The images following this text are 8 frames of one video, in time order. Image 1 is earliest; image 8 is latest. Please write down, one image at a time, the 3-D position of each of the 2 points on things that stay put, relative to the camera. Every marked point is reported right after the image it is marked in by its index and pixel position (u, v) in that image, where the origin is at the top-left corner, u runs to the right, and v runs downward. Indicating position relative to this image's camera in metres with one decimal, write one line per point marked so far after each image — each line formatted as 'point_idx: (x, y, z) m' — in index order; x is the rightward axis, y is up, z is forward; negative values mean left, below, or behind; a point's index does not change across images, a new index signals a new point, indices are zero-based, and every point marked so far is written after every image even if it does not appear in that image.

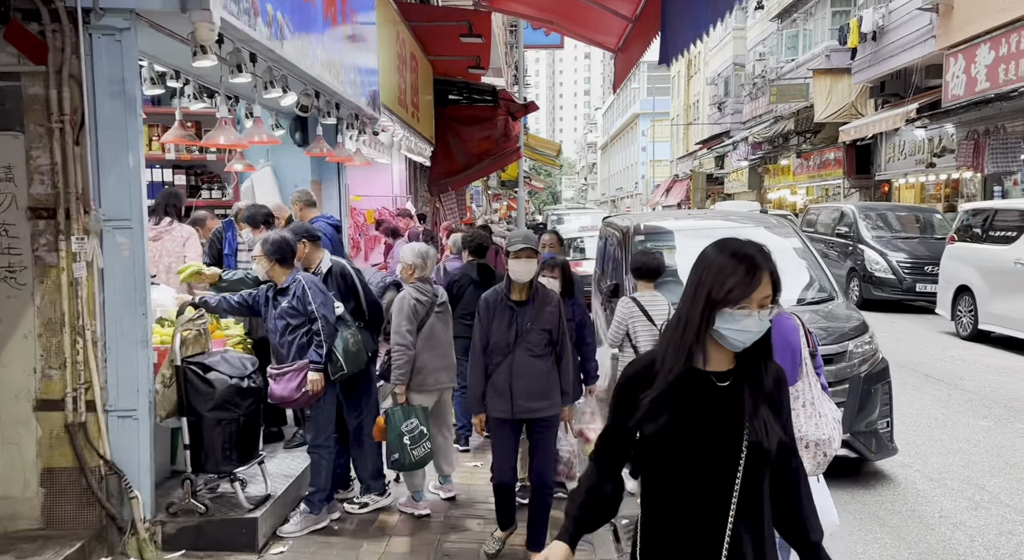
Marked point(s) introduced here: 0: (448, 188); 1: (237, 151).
0: (-1.0, +1.5, +14.0) m
1: (-2.3, +1.1, +7.0) m
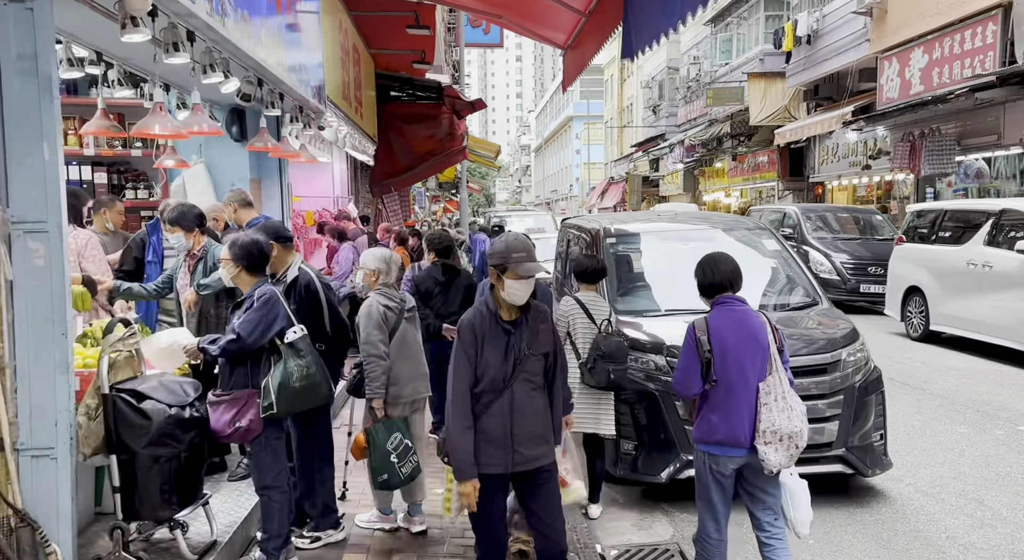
0: (-1.9, +1.4, +13.3) m
1: (-2.6, +1.0, +6.3) m
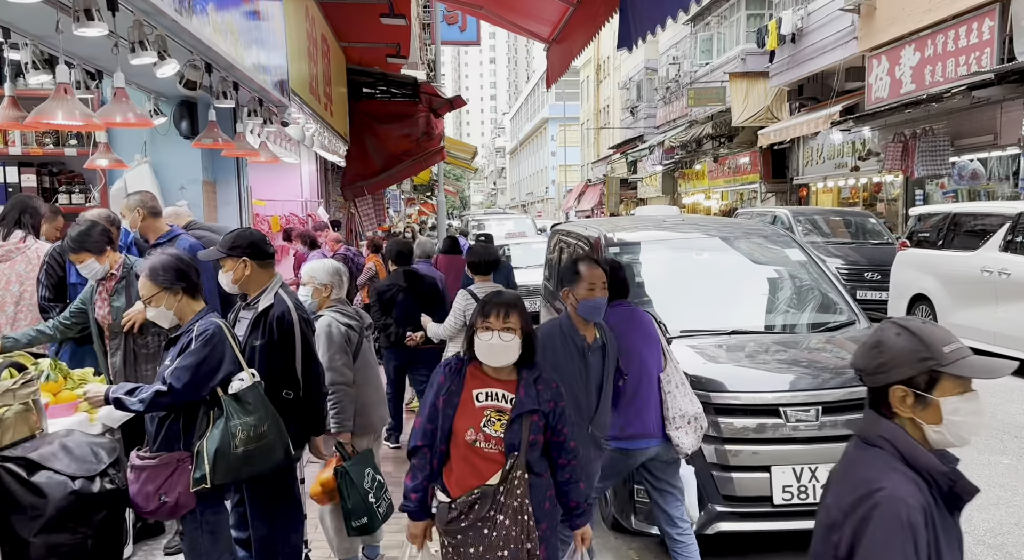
0: (-2.2, +1.3, +12.5) m
1: (-2.6, +0.9, +5.5) m
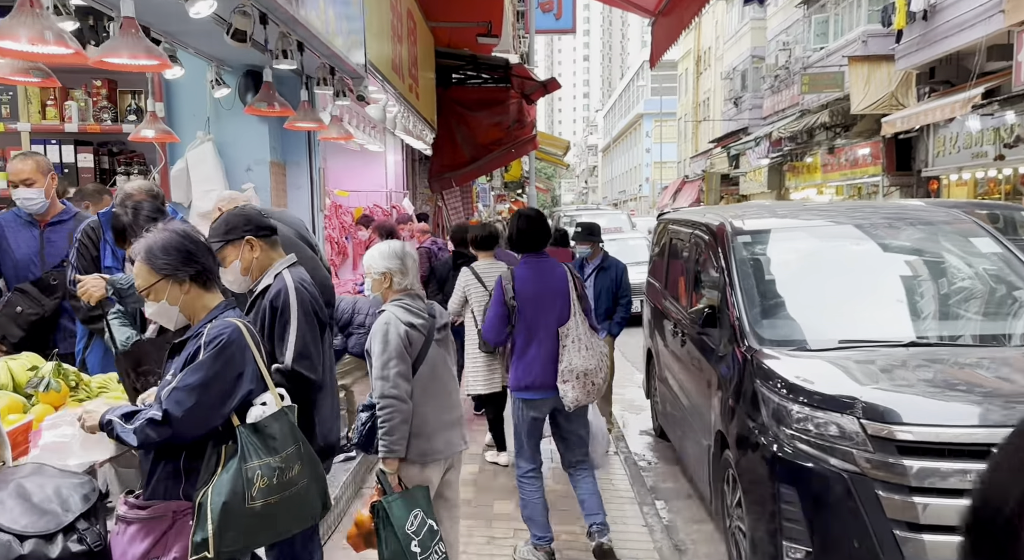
0: (-0.8, +1.3, +11.7) m
1: (-2.0, +0.9, +4.8) m
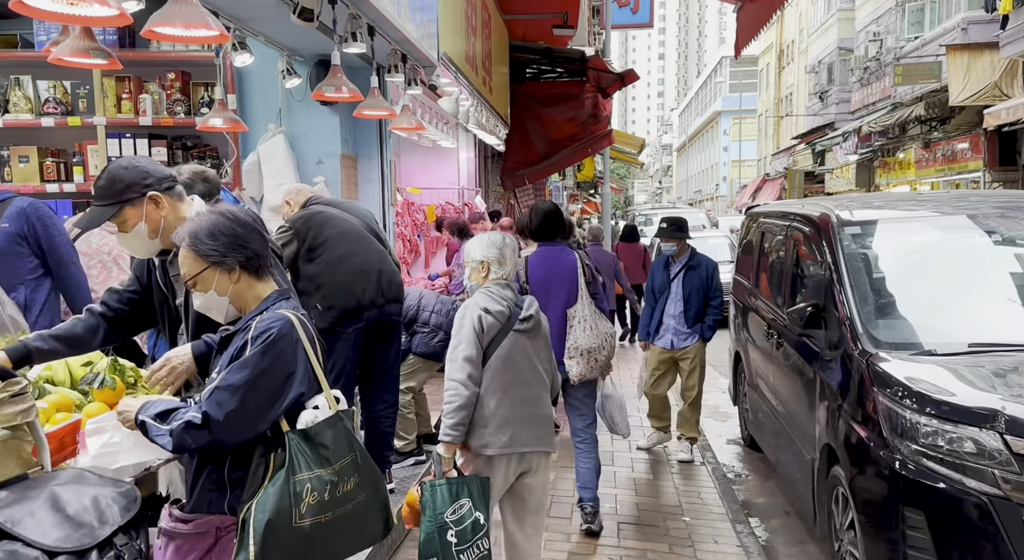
0: (+0.2, +1.3, +11.4) m
1: (-1.6, +1.0, +4.6) m
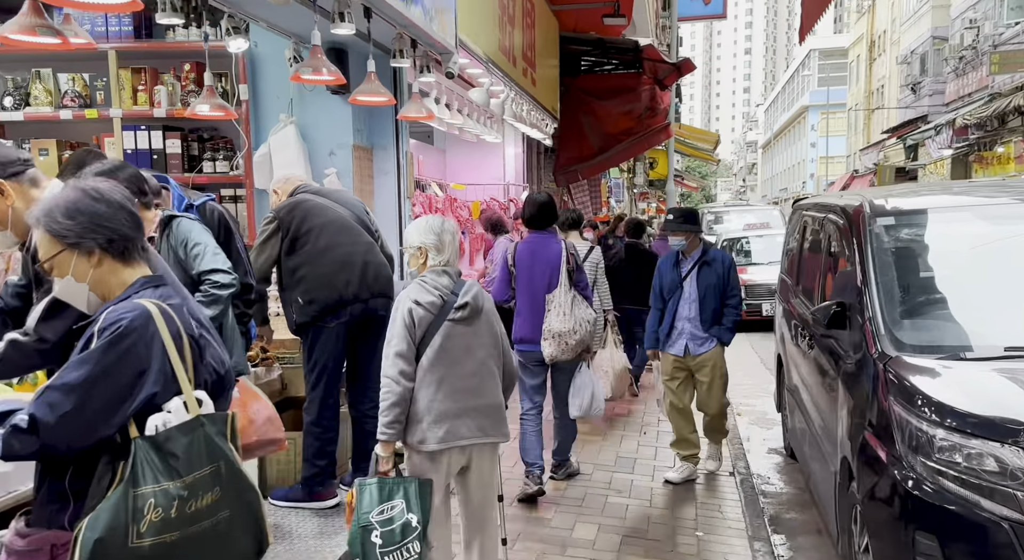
0: (+0.9, +1.4, +11.0) m
1: (-1.6, +1.0, +4.5) m
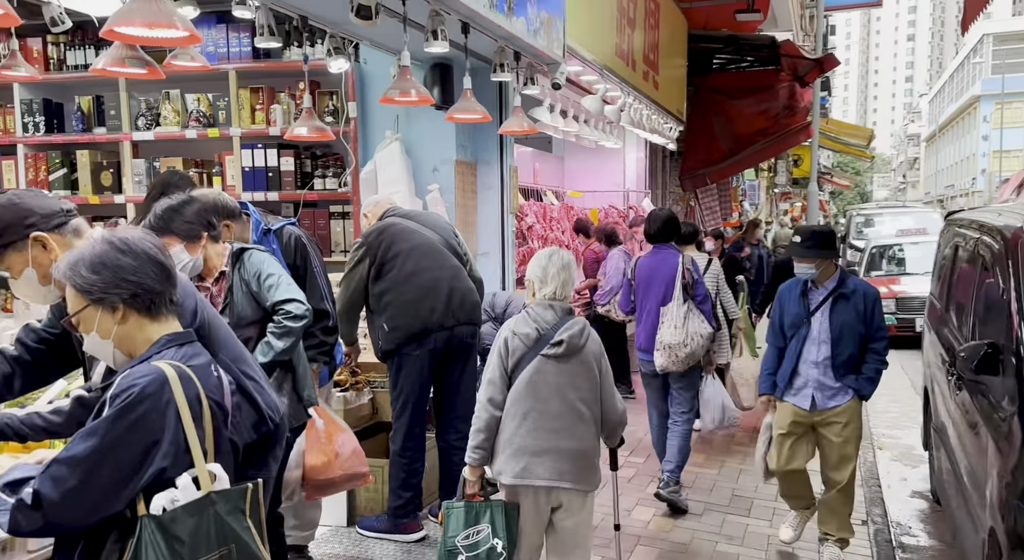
0: (+2.5, +1.2, +10.5) m
1: (-1.1, +0.9, +4.4) m
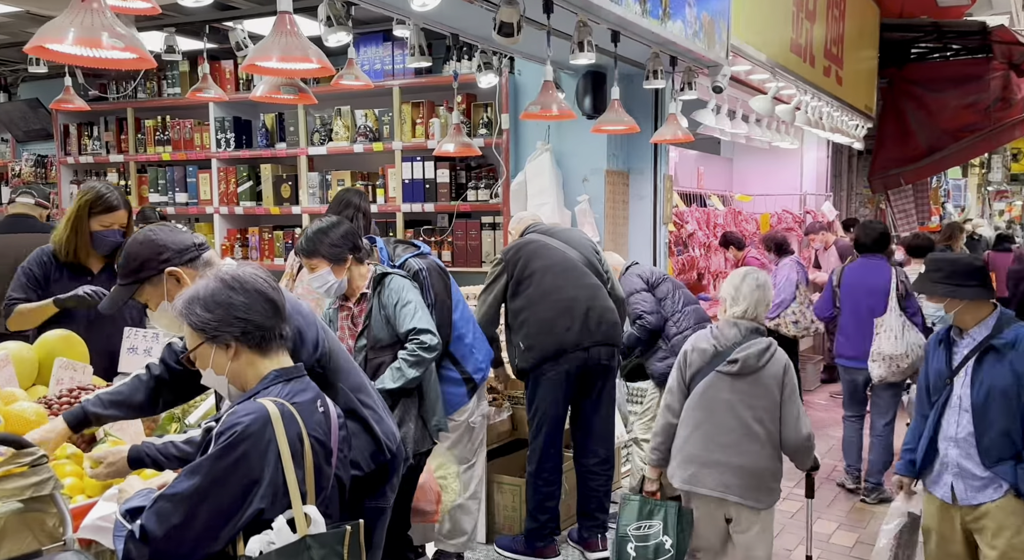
0: (+4.5, +1.1, +9.6) m
1: (-0.3, +0.8, +4.4) m
